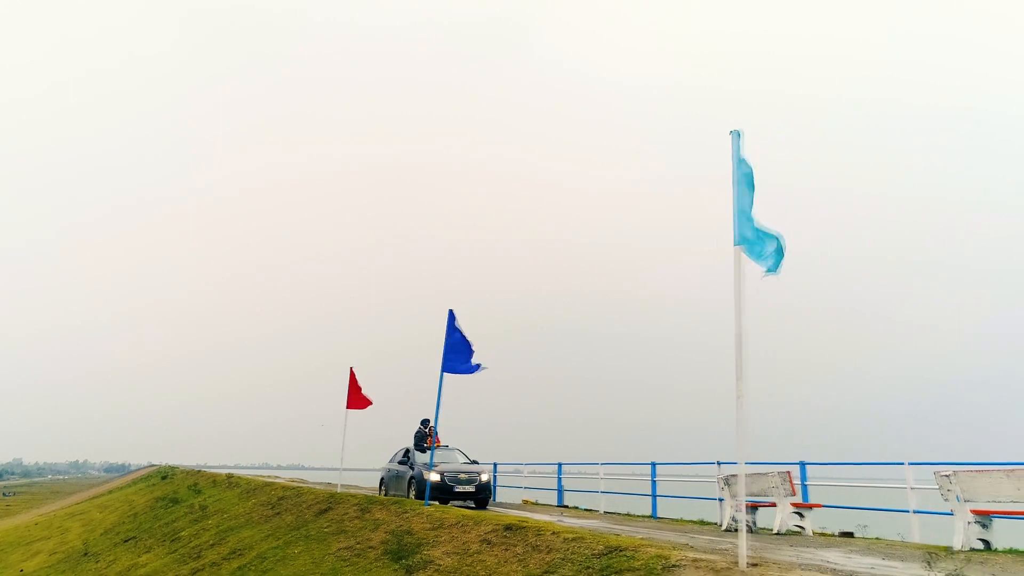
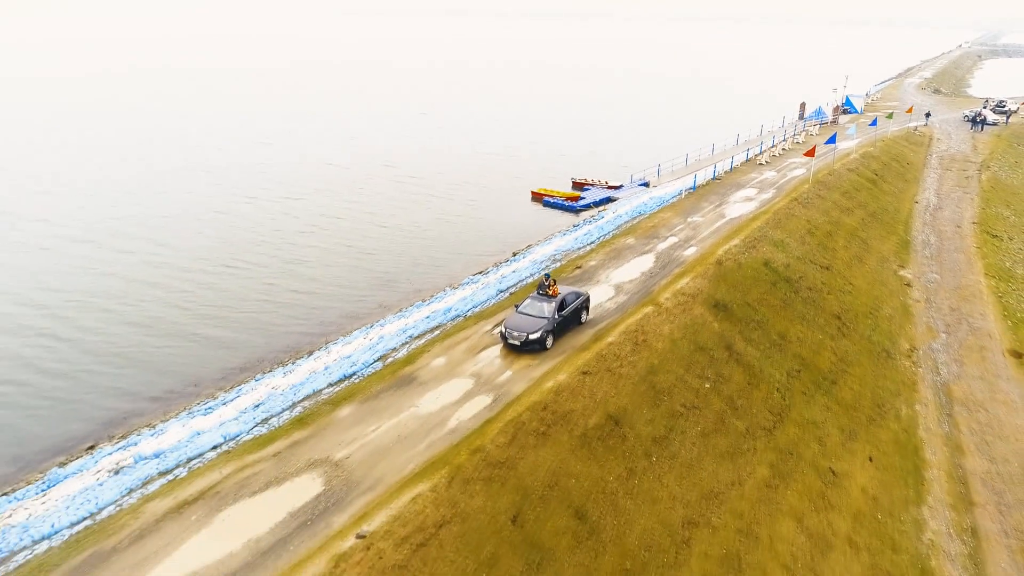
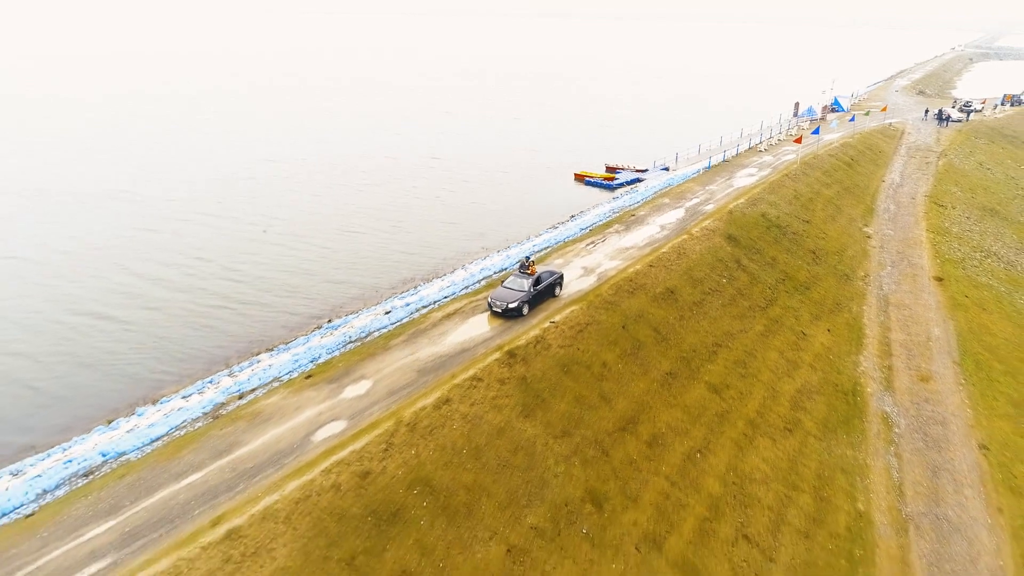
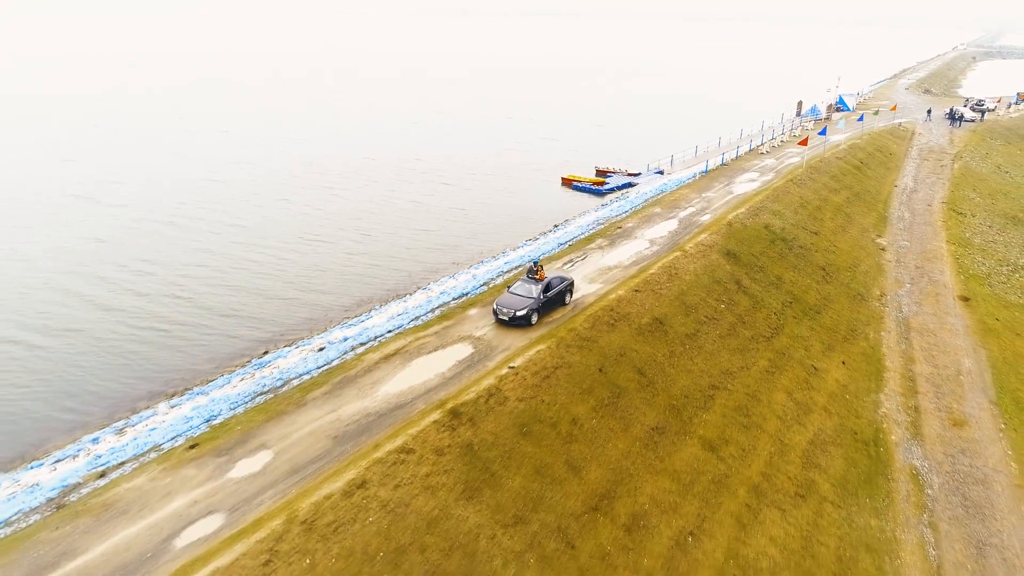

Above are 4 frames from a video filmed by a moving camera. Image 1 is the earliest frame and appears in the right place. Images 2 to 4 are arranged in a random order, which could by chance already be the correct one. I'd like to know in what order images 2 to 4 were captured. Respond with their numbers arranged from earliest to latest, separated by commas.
2, 4, 3
